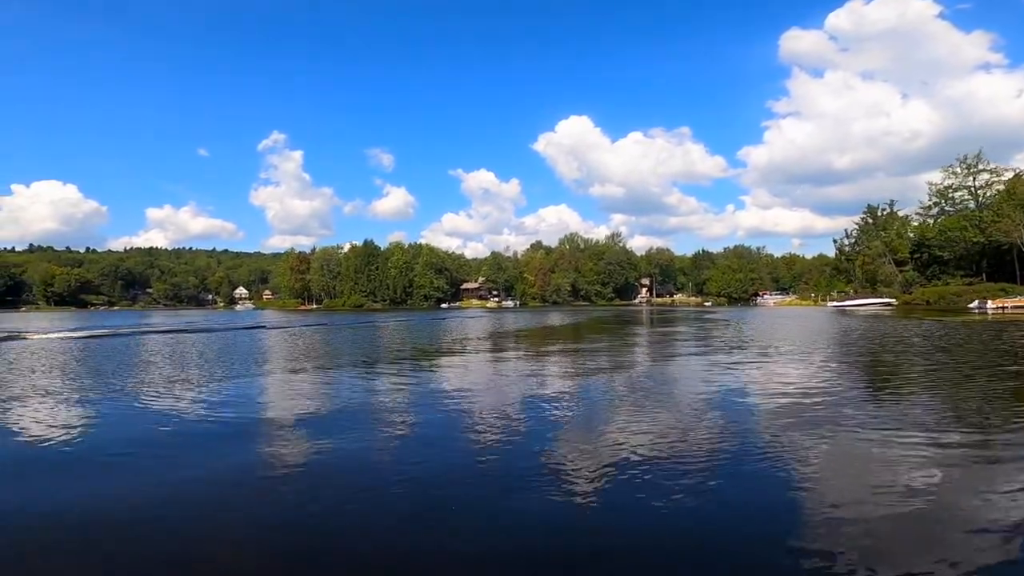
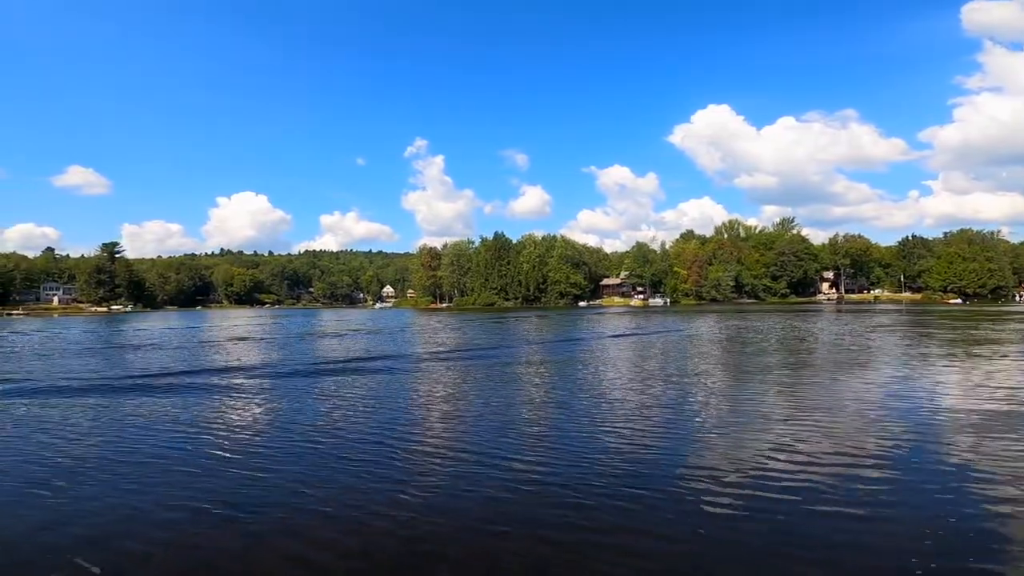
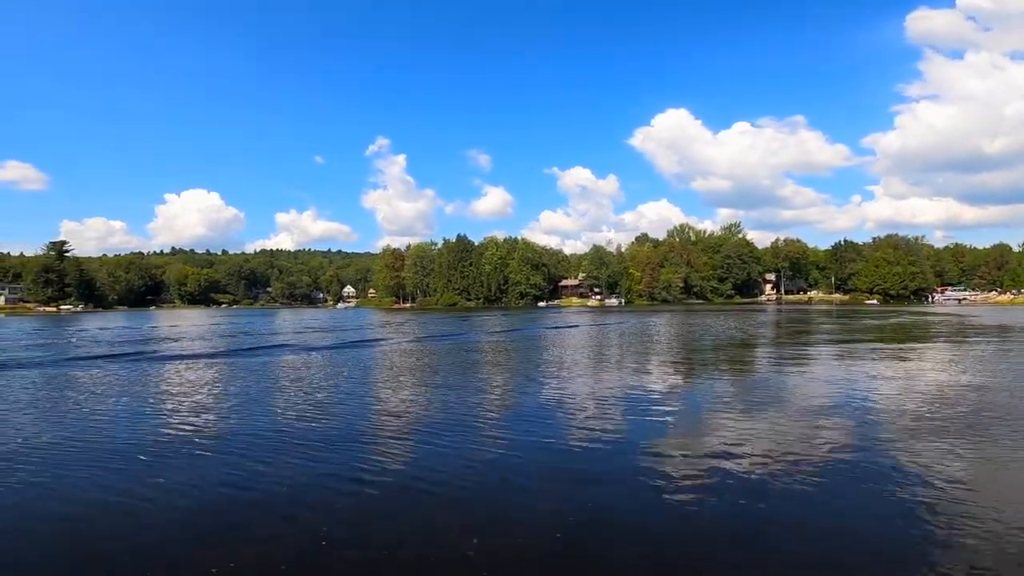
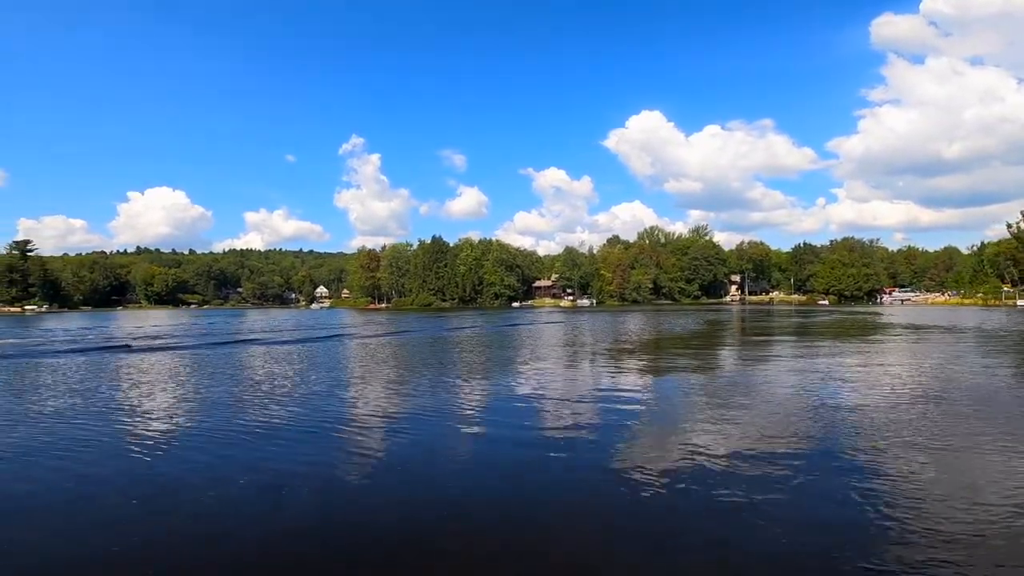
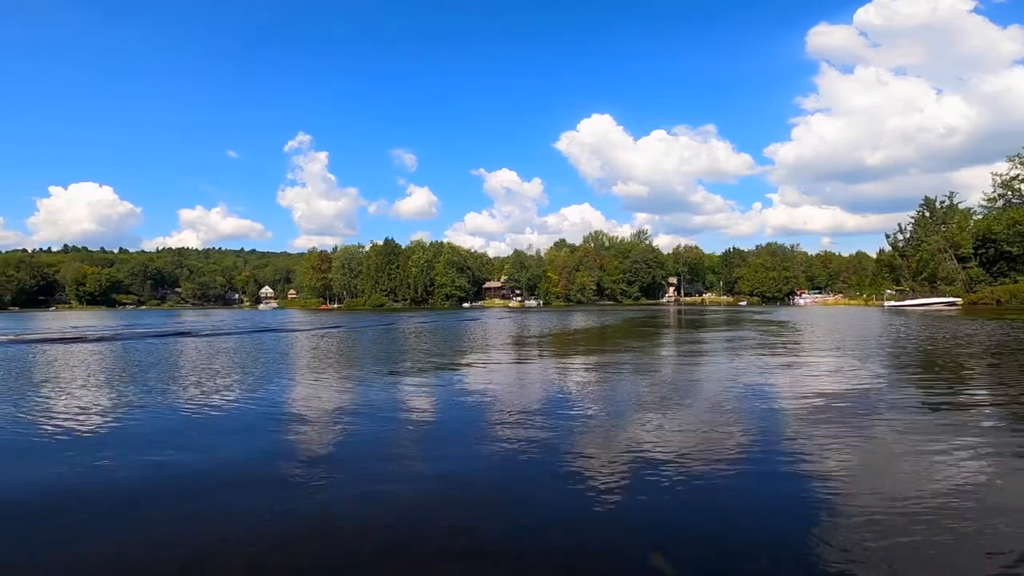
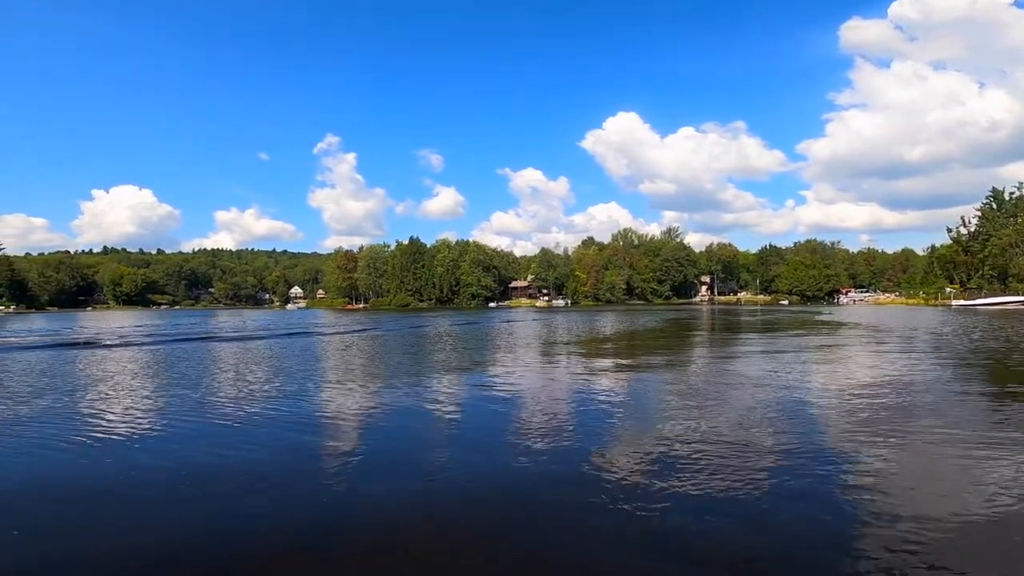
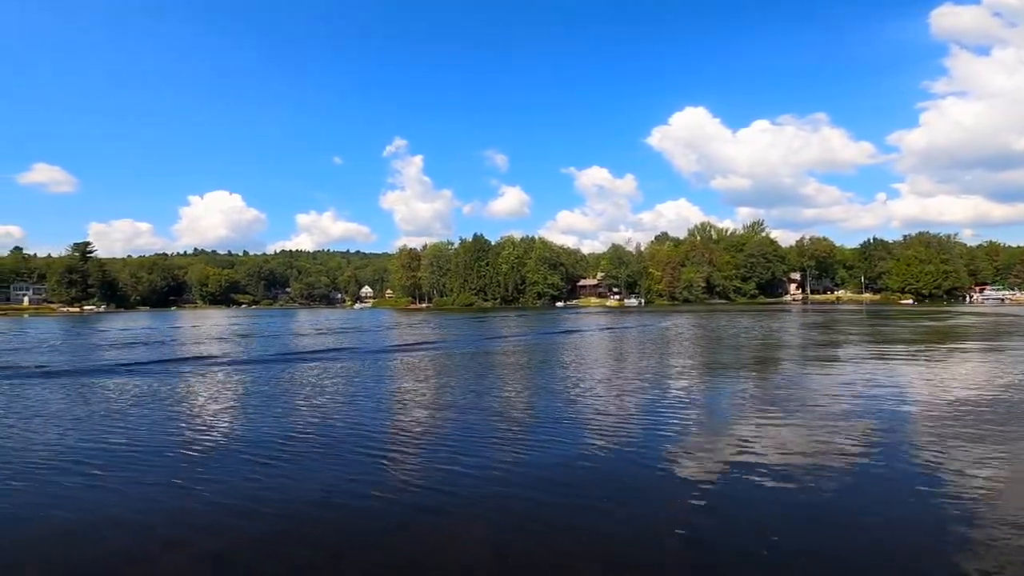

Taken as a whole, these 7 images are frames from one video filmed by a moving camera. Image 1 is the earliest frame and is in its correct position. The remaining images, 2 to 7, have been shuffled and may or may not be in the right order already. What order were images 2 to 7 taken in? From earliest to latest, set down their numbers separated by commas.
5, 6, 4, 3, 7, 2
